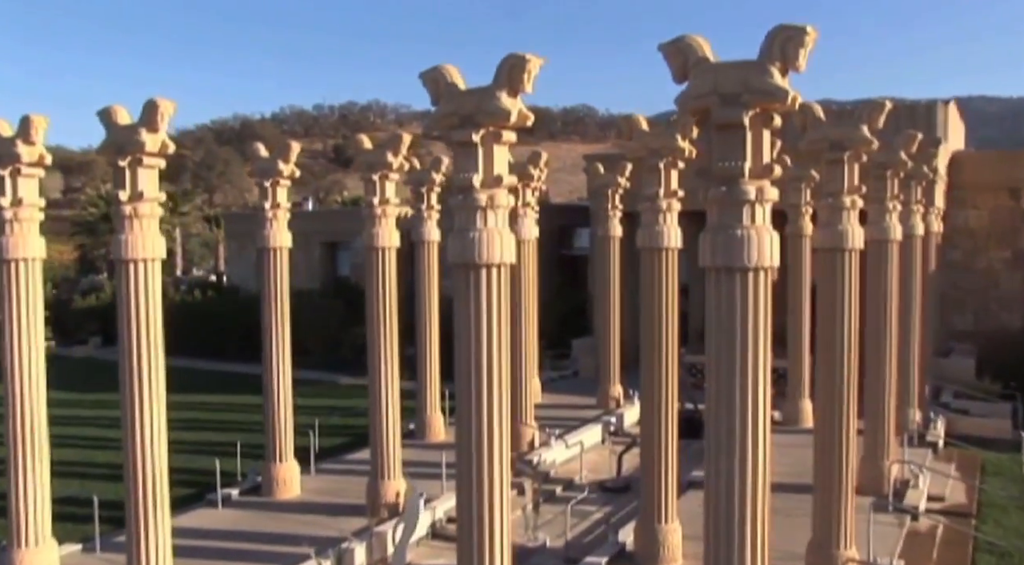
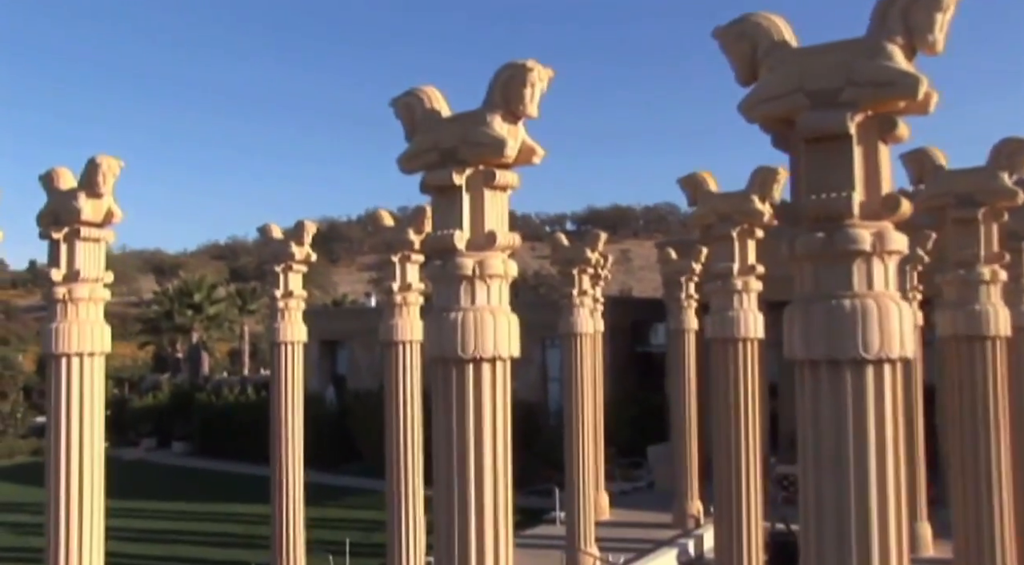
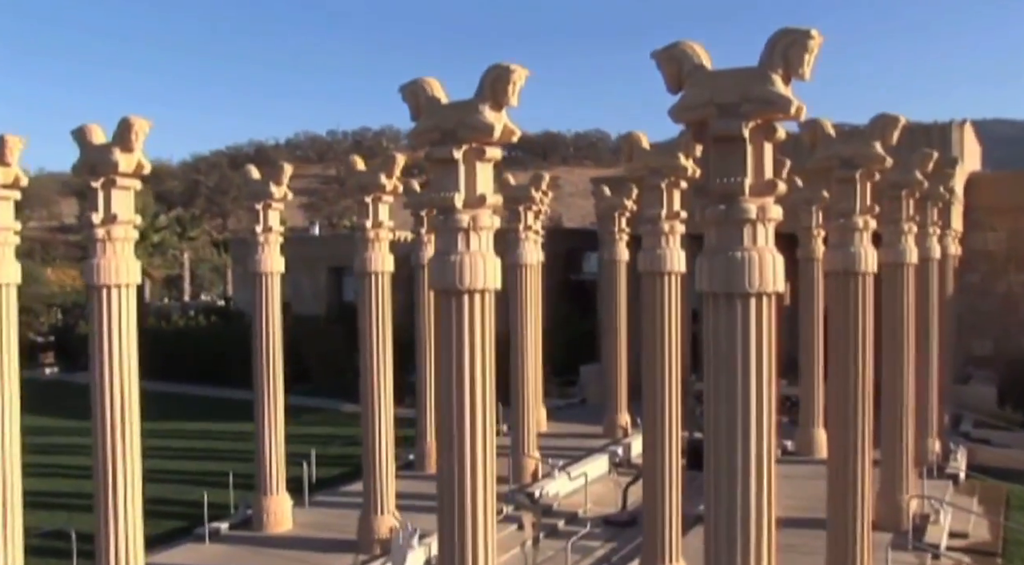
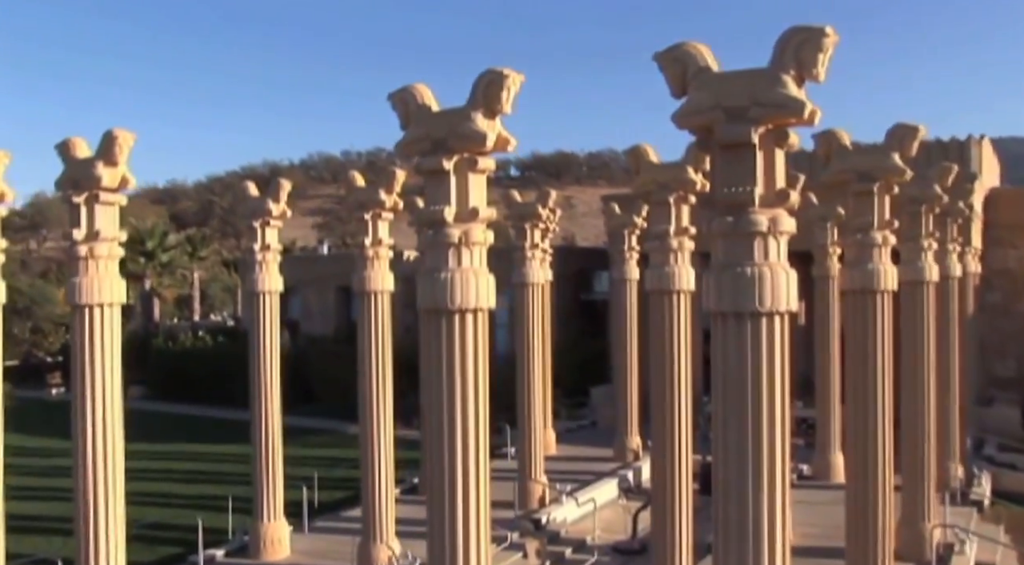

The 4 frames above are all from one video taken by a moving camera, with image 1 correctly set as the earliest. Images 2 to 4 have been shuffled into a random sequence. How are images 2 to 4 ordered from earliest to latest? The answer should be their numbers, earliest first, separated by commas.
3, 4, 2
